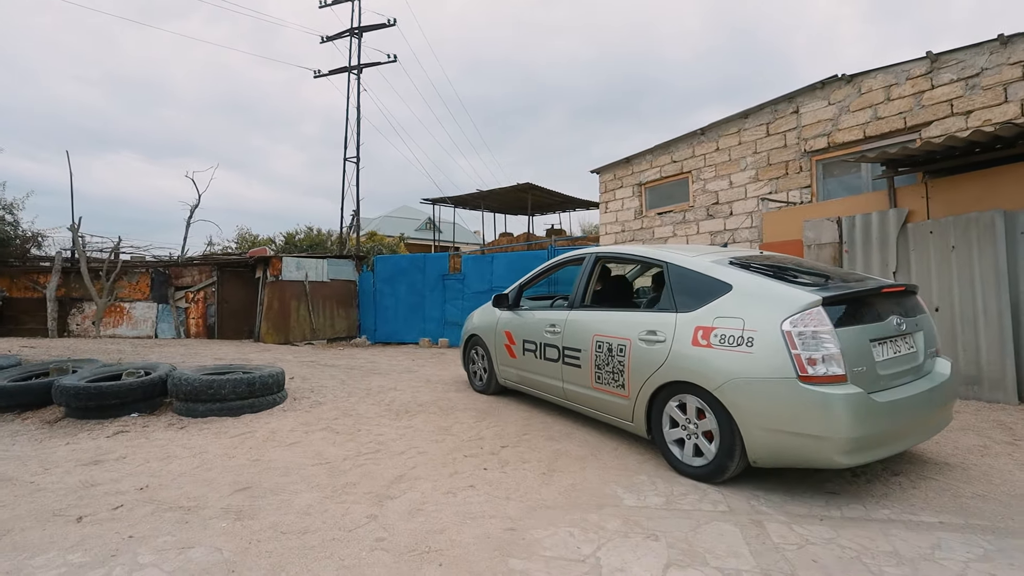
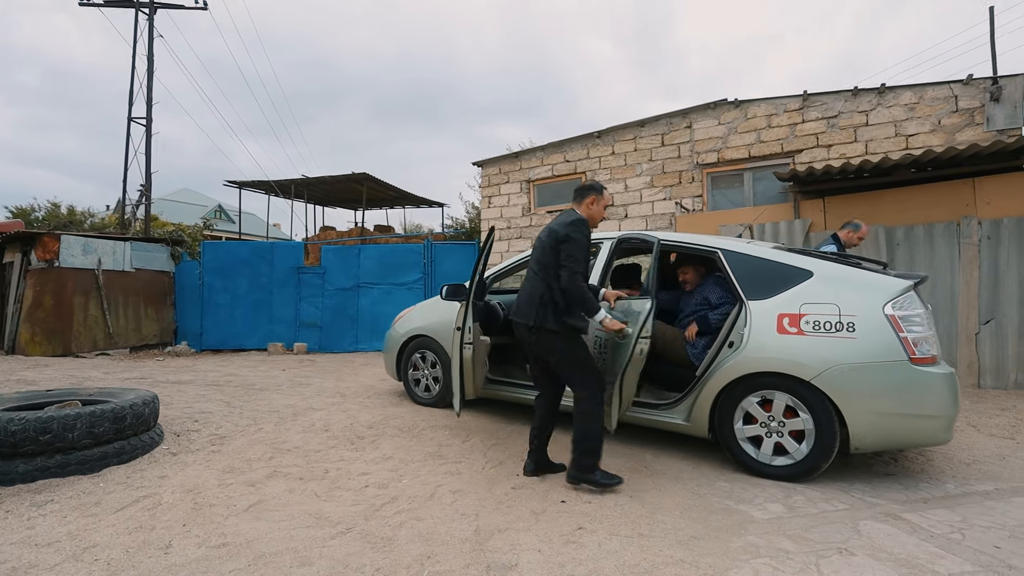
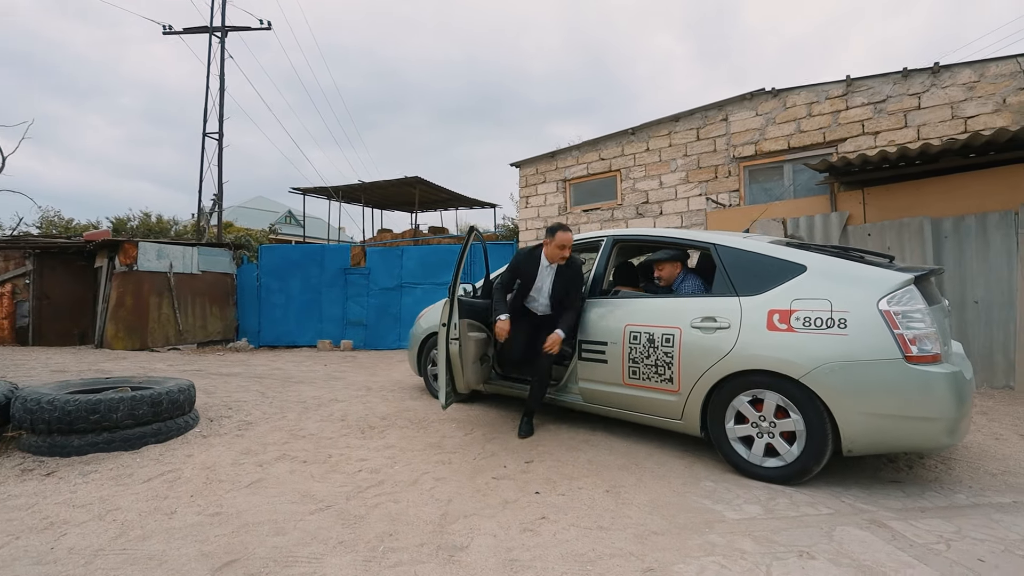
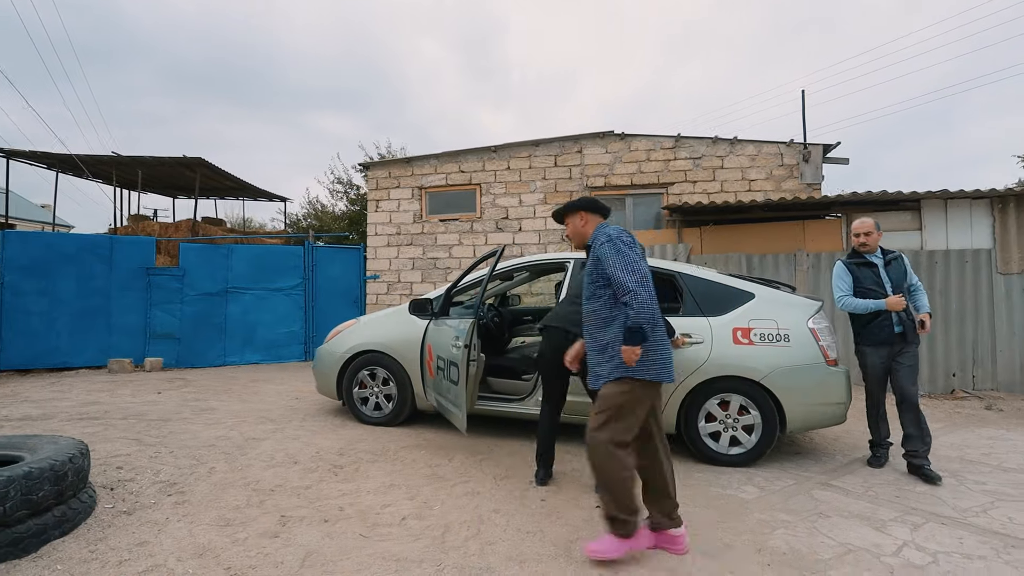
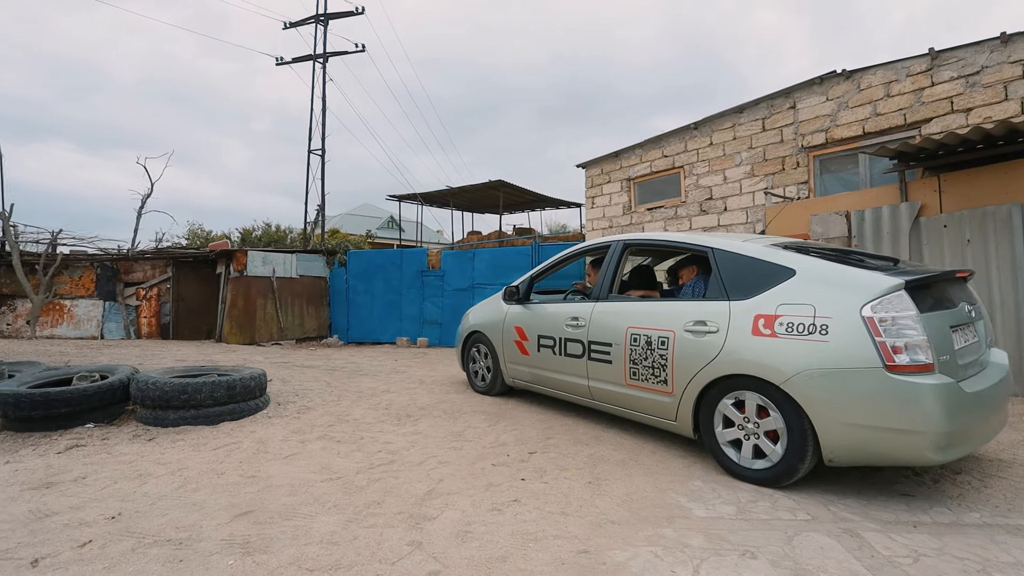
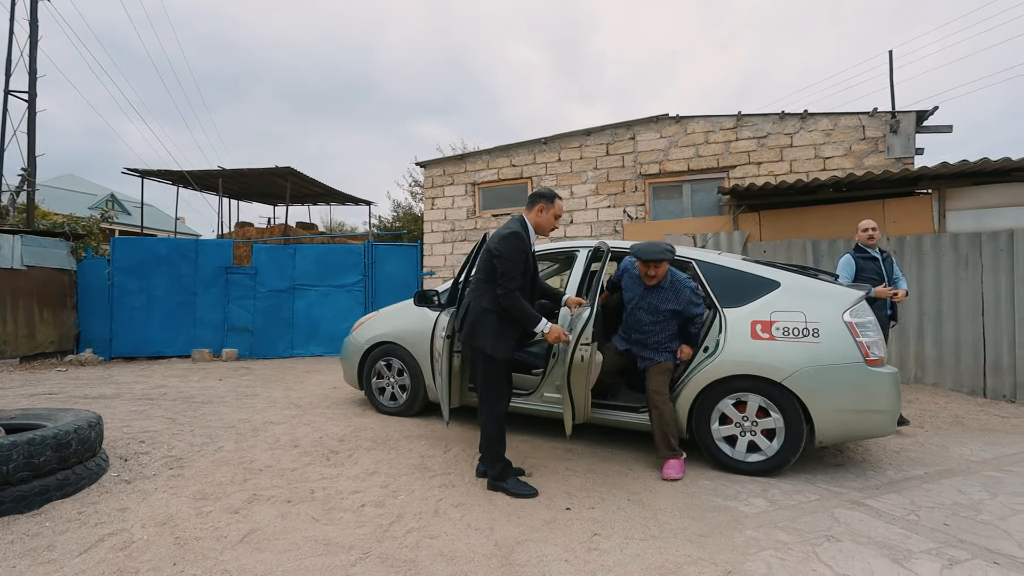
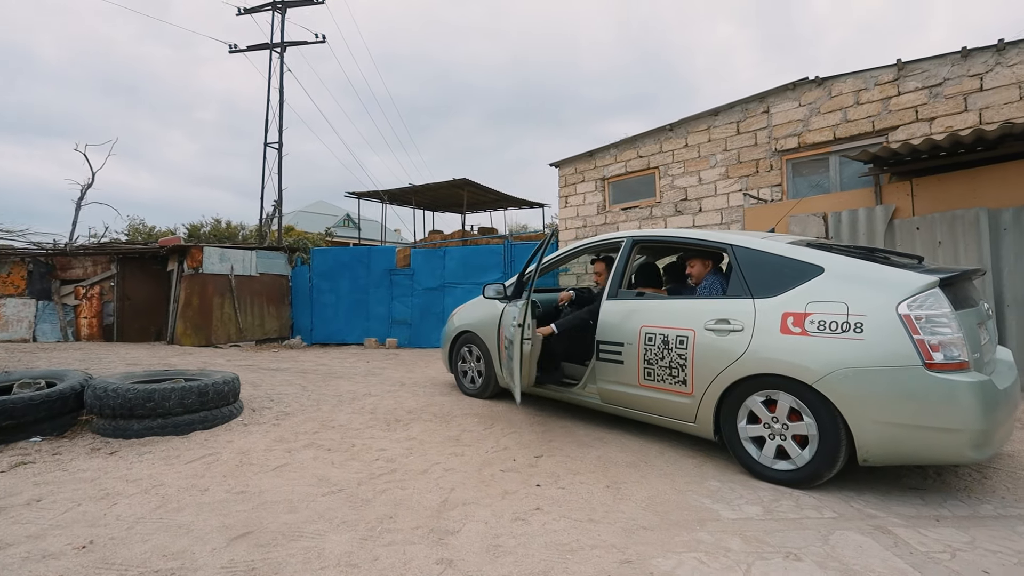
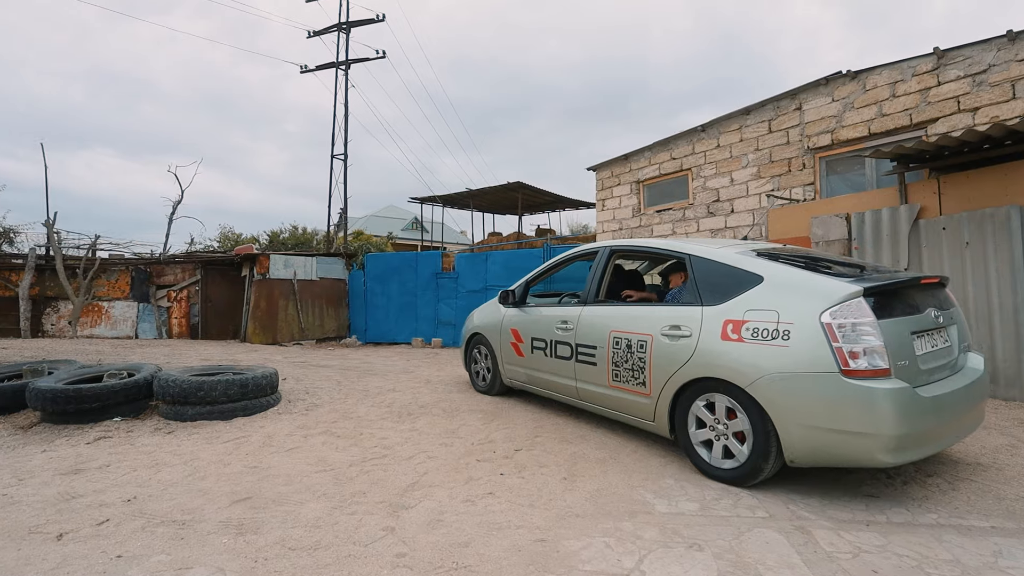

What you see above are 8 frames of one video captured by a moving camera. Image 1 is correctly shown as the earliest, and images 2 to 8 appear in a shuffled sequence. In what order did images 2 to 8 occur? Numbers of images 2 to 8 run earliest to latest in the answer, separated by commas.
8, 5, 7, 3, 2, 6, 4
